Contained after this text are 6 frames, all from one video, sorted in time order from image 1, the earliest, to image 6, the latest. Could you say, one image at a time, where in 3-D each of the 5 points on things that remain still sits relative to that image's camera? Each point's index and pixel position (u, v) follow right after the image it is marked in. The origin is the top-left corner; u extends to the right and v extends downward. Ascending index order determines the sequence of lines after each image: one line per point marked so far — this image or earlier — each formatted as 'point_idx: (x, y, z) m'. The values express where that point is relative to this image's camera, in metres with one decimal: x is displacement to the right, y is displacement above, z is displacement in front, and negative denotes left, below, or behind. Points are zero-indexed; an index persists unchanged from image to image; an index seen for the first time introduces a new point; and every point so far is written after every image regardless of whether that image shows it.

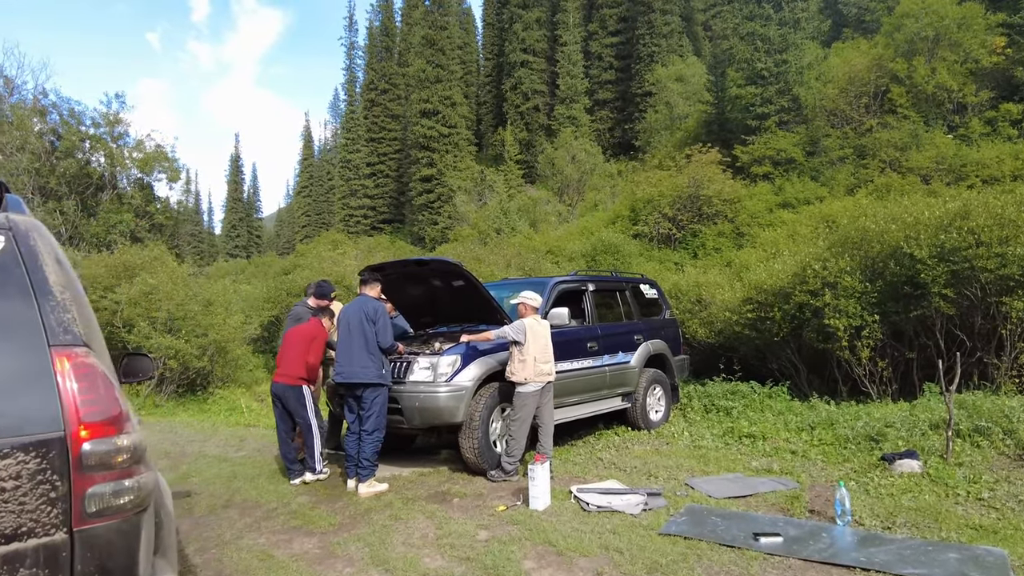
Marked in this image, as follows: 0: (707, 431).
0: (+2.5, -1.9, +7.7) m
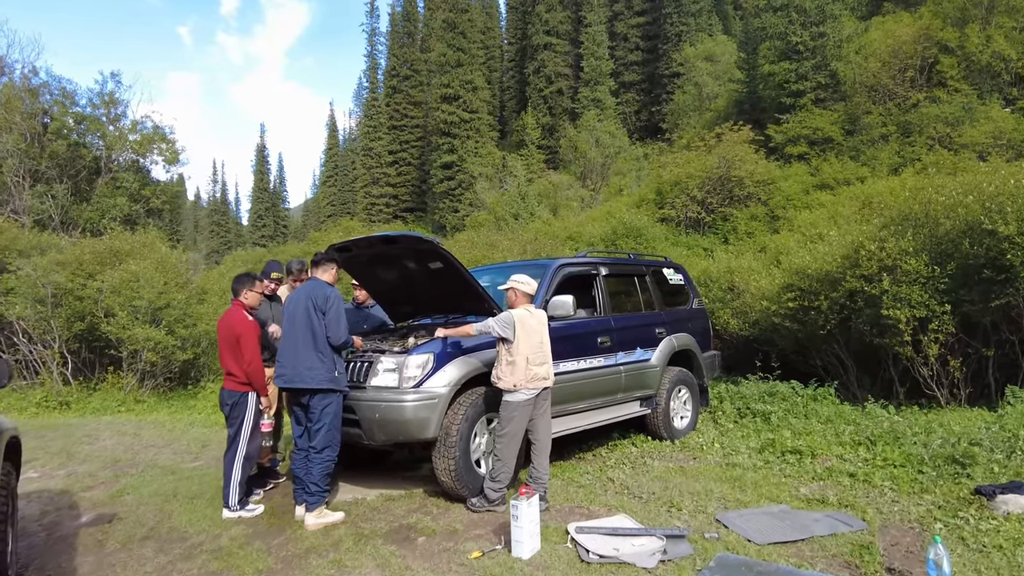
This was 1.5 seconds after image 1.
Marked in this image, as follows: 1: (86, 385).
0: (+2.5, -1.7, +6.5) m
1: (-7.7, -1.8, +10.9) m
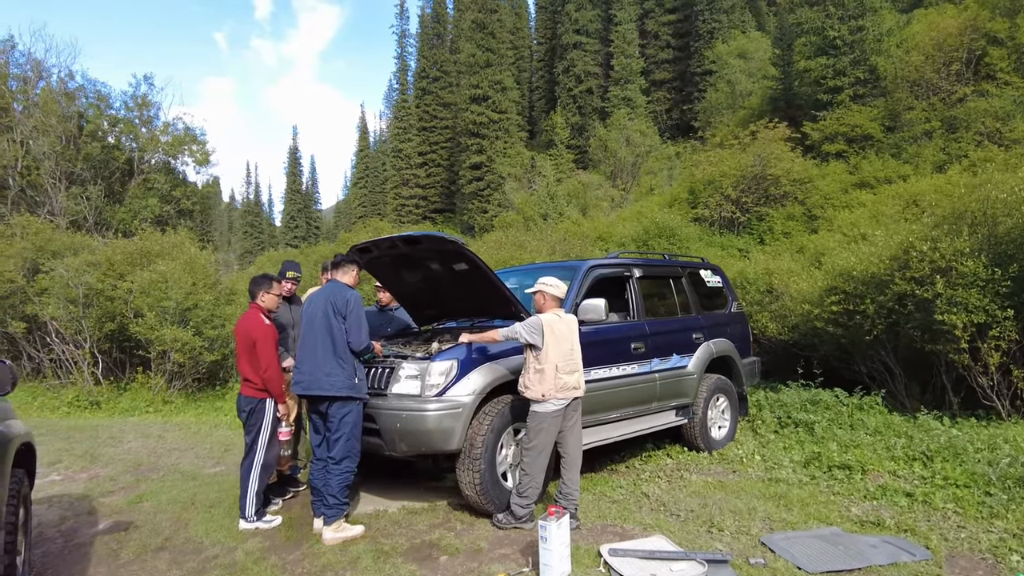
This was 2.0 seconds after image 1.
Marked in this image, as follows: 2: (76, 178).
0: (+2.8, -1.7, +6.1) m
1: (-7.2, -1.8, +10.9) m
2: (-13.0, +3.3, +17.6) m
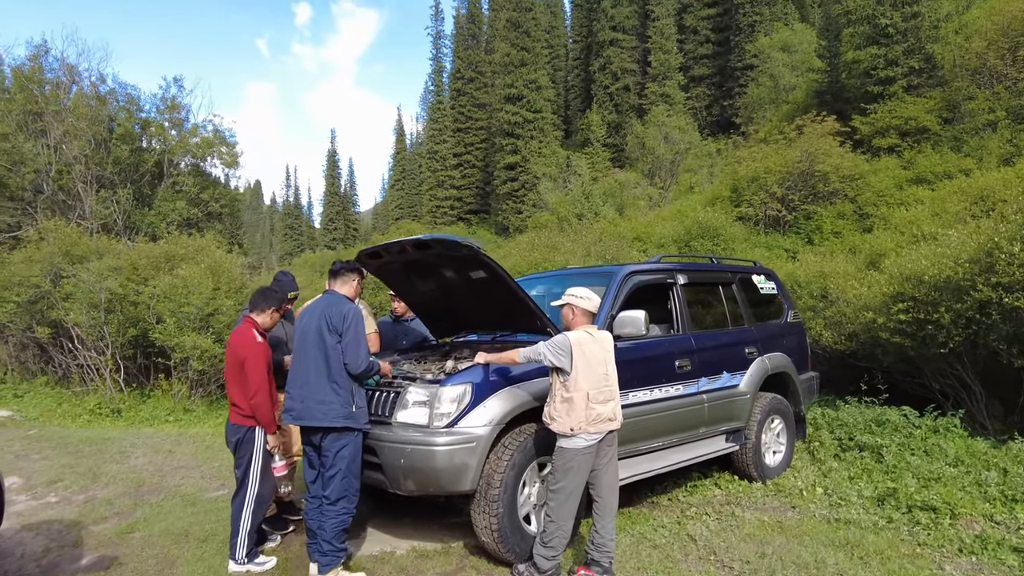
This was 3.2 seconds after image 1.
0: (+3.1, -1.8, +5.3) m
1: (-6.7, -1.9, +10.7) m
2: (-12.1, +3.2, +17.8) m
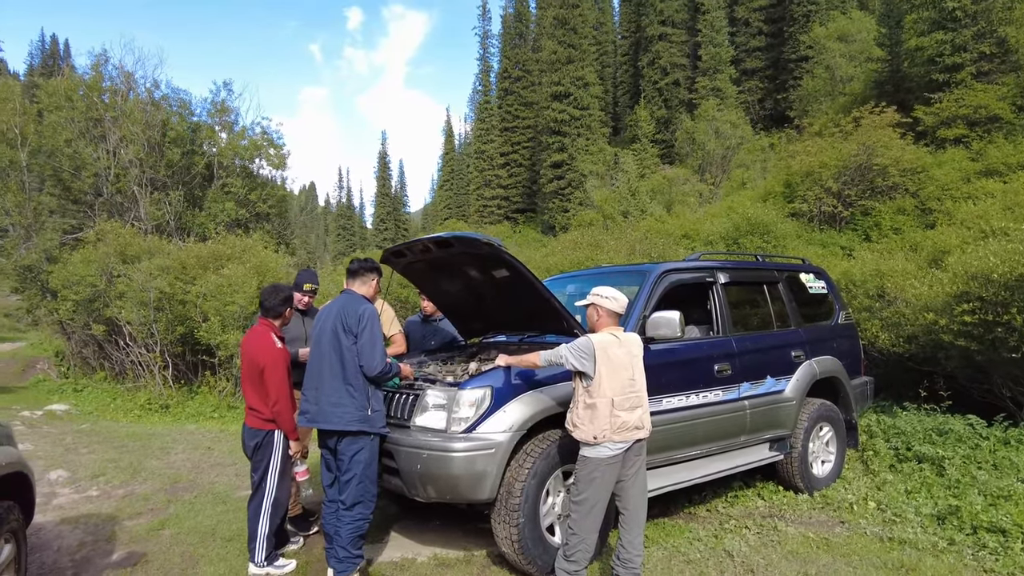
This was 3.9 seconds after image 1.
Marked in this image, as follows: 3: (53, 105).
0: (+3.3, -1.8, +4.9) m
1: (-6.0, -1.8, +11.0) m
2: (-10.9, +3.2, +18.5) m
3: (-13.4, +5.4, +17.5) m
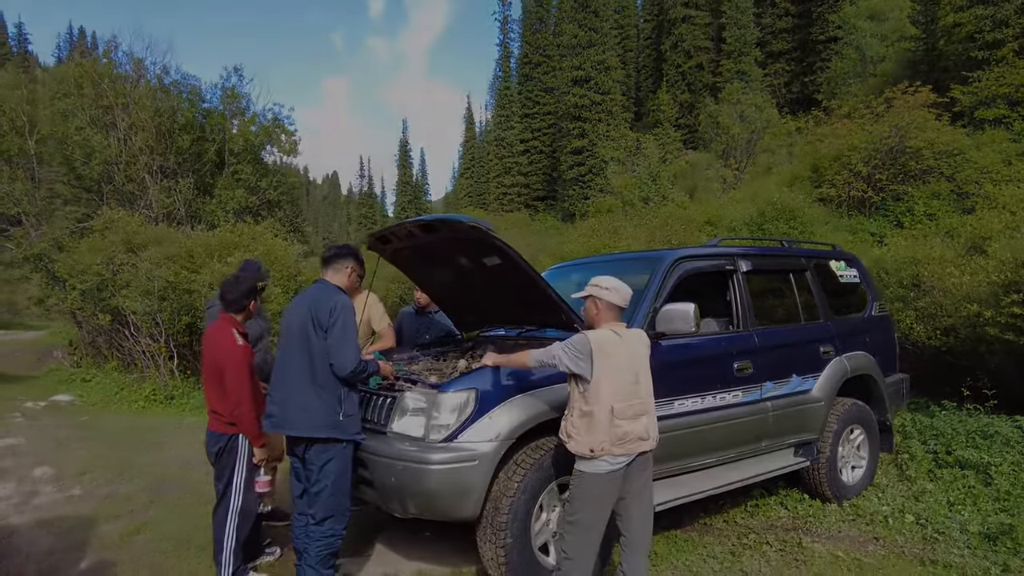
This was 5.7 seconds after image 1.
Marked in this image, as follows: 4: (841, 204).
0: (+3.3, -1.7, +4.4) m
1: (-5.8, -1.6, +10.9) m
2: (-10.4, +3.6, +18.4) m
3: (-13.0, +5.7, +17.4) m
4: (+10.5, +2.7, +19.1) m
